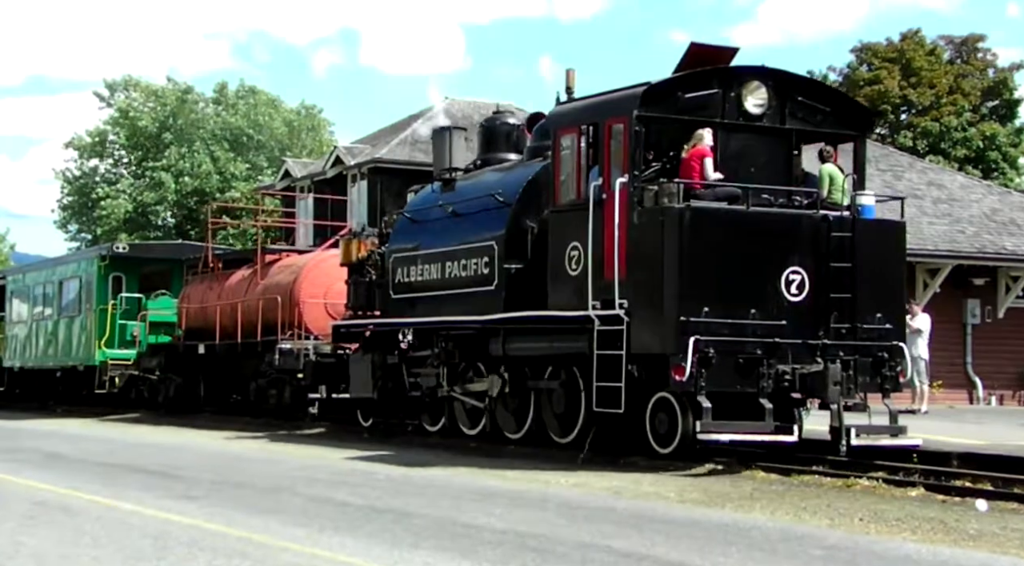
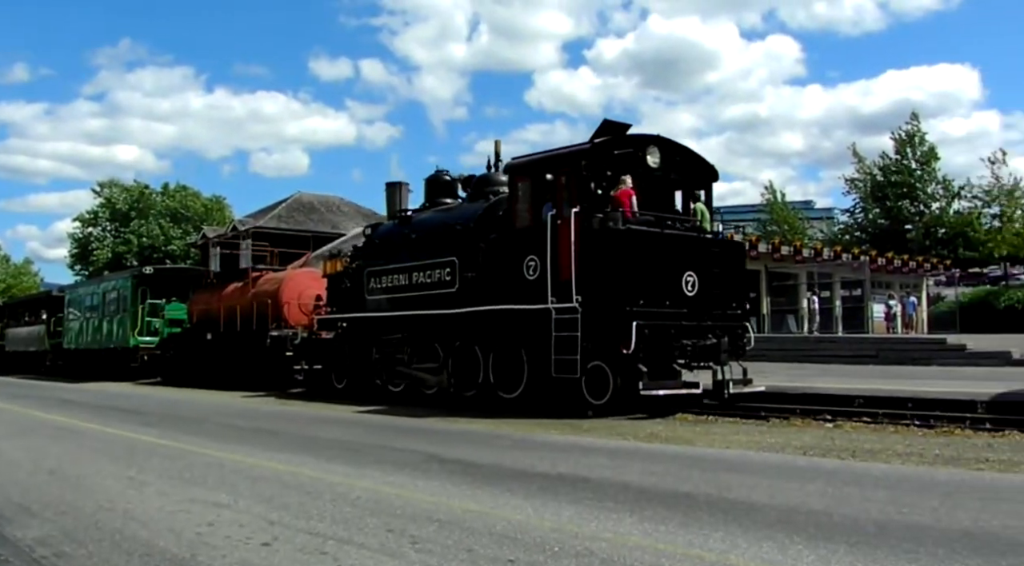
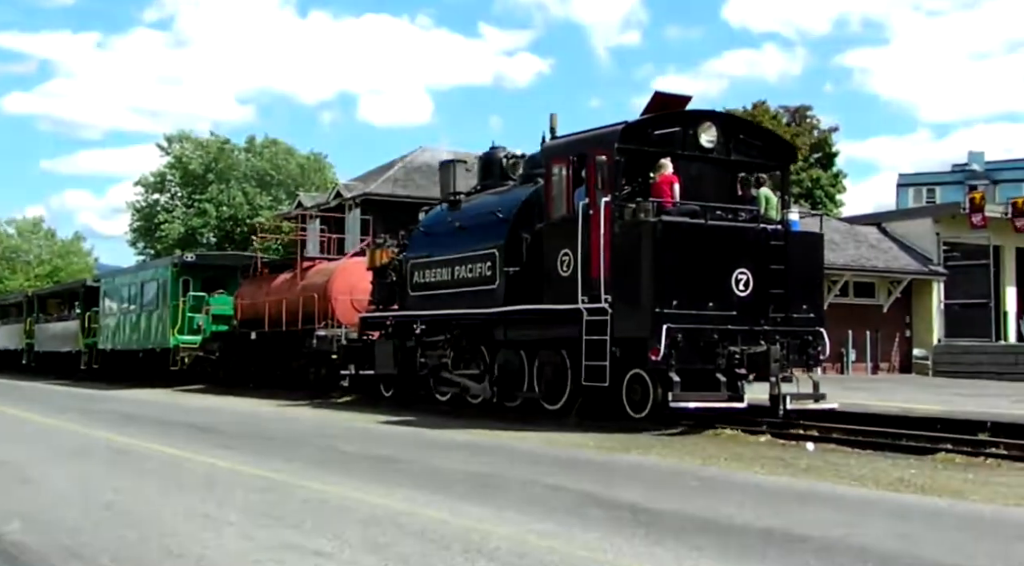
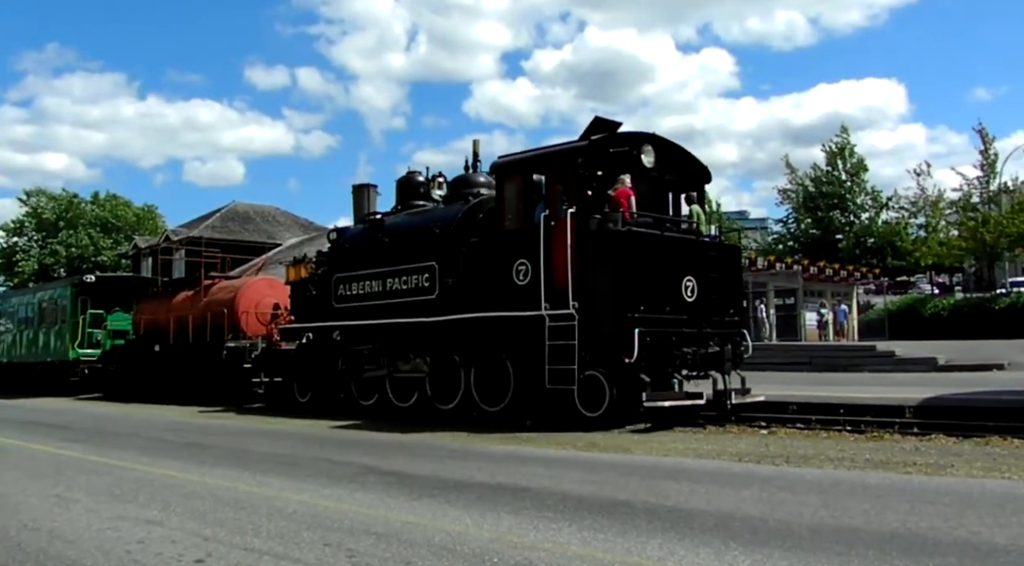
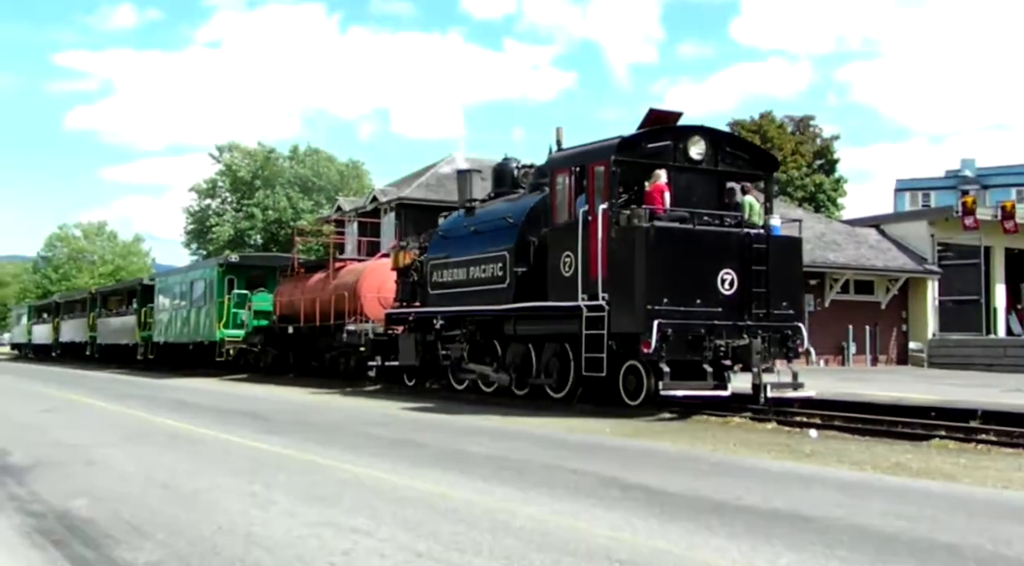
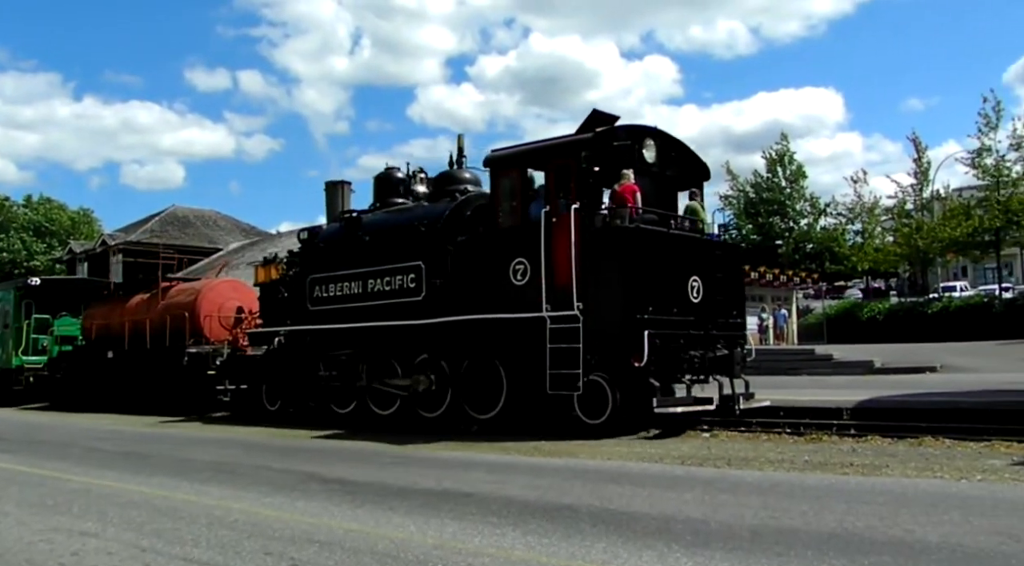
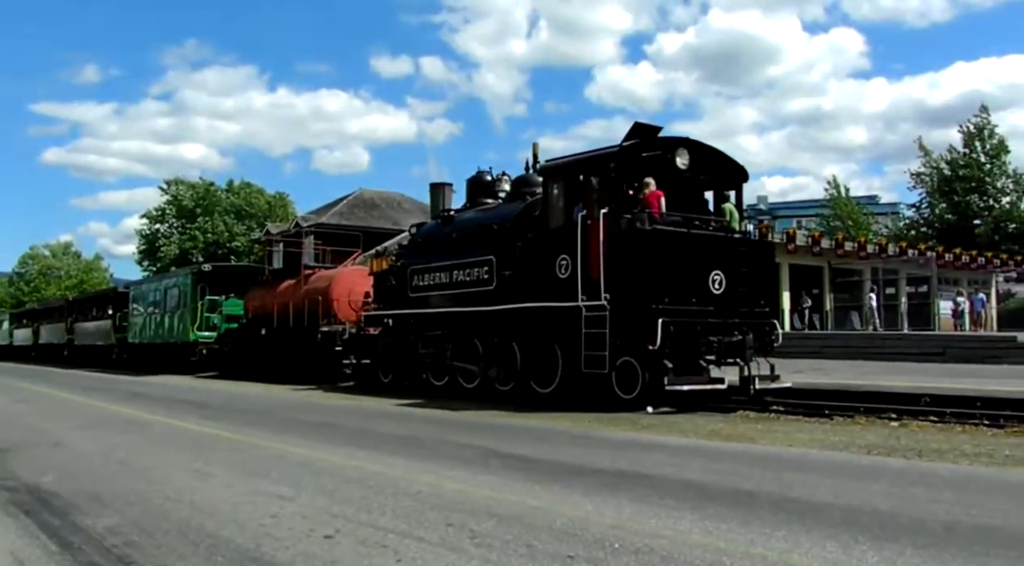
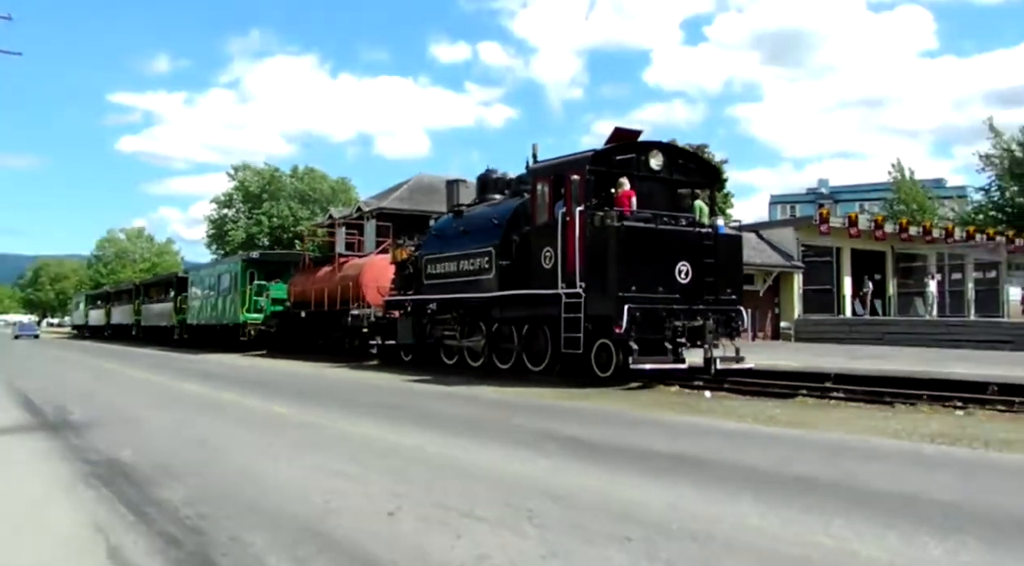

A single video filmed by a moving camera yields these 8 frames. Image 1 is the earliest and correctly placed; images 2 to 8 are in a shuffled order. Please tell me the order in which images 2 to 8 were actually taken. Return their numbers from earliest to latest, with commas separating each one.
5, 3, 8, 7, 2, 4, 6
